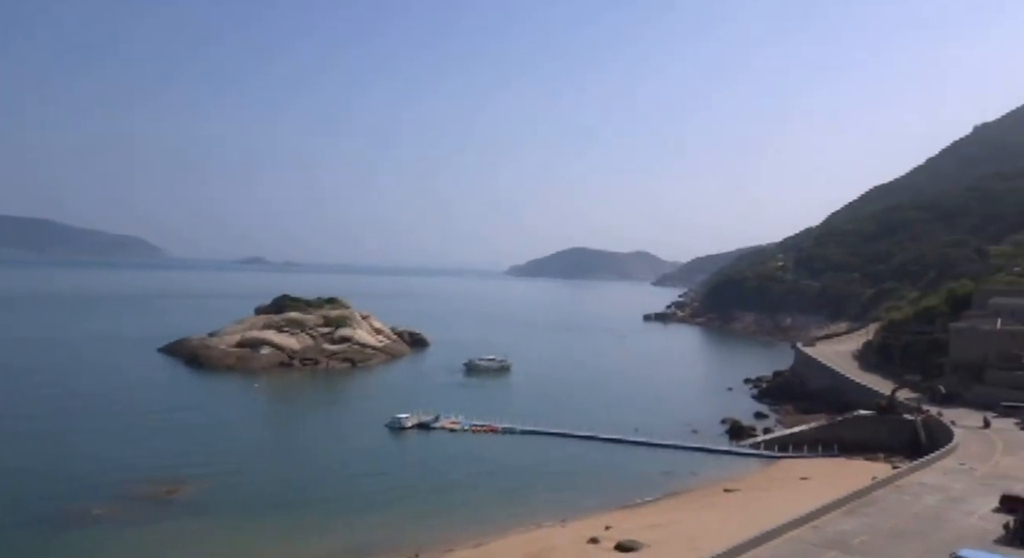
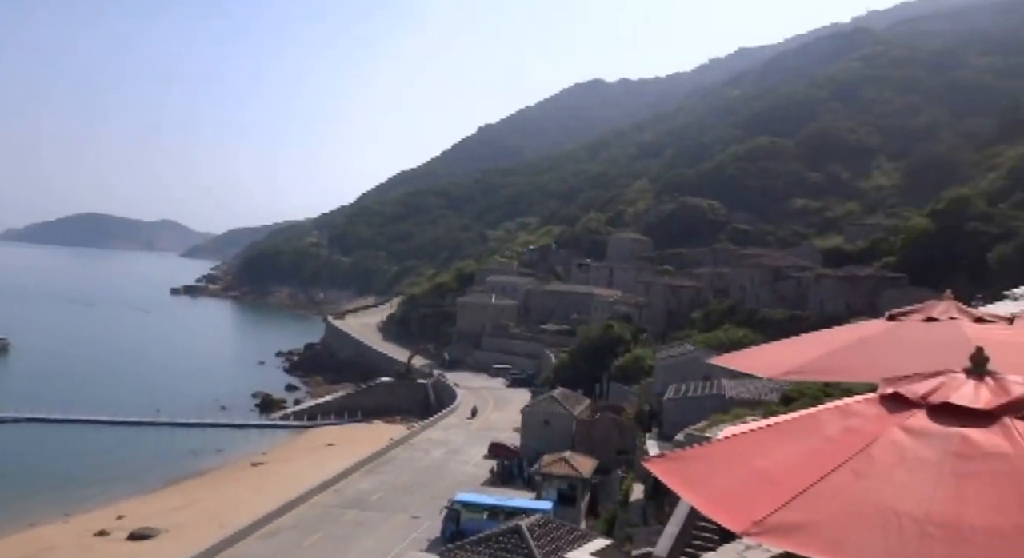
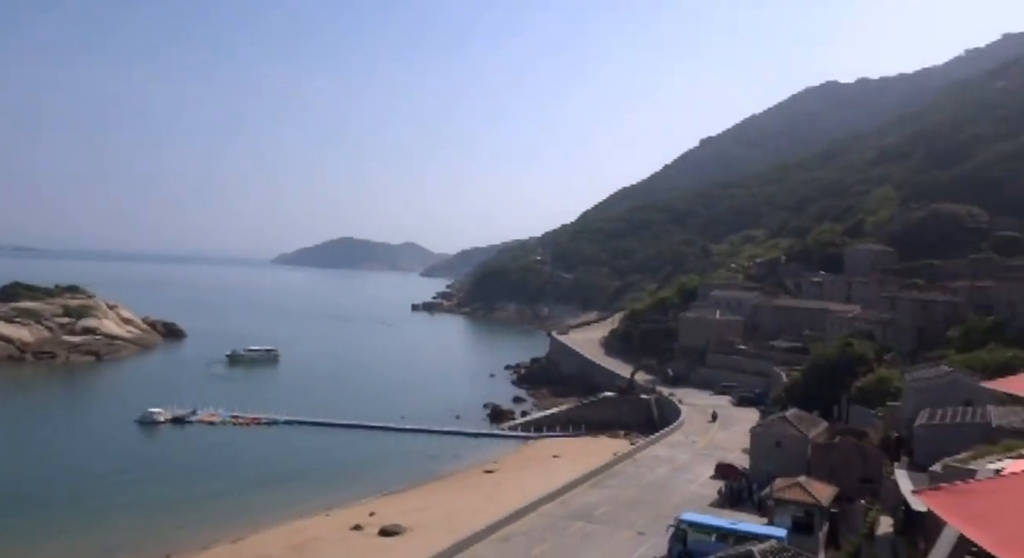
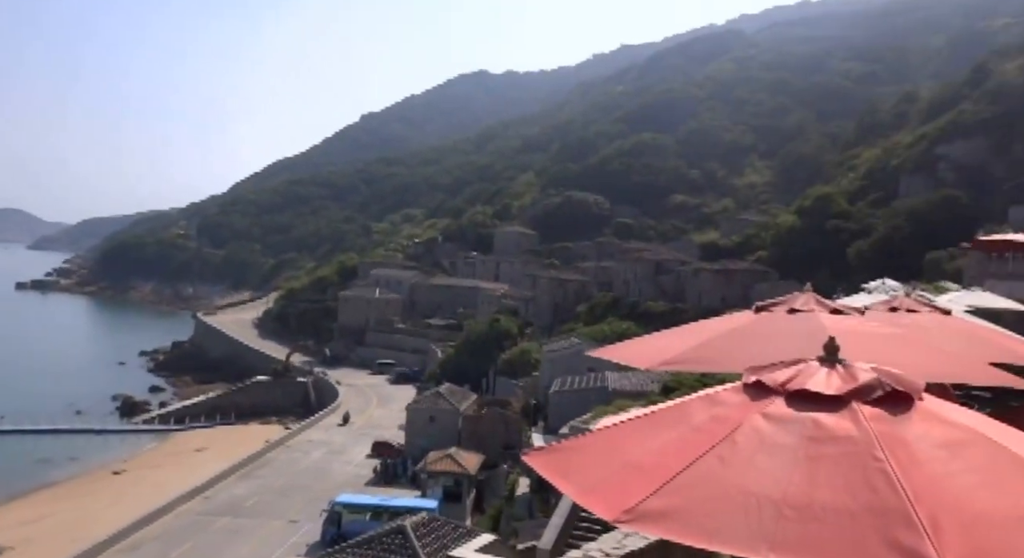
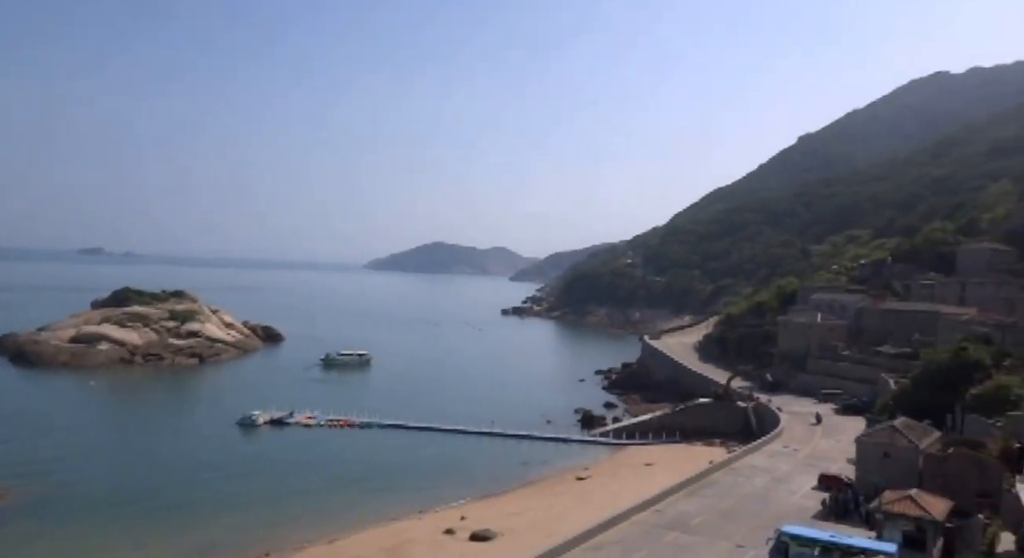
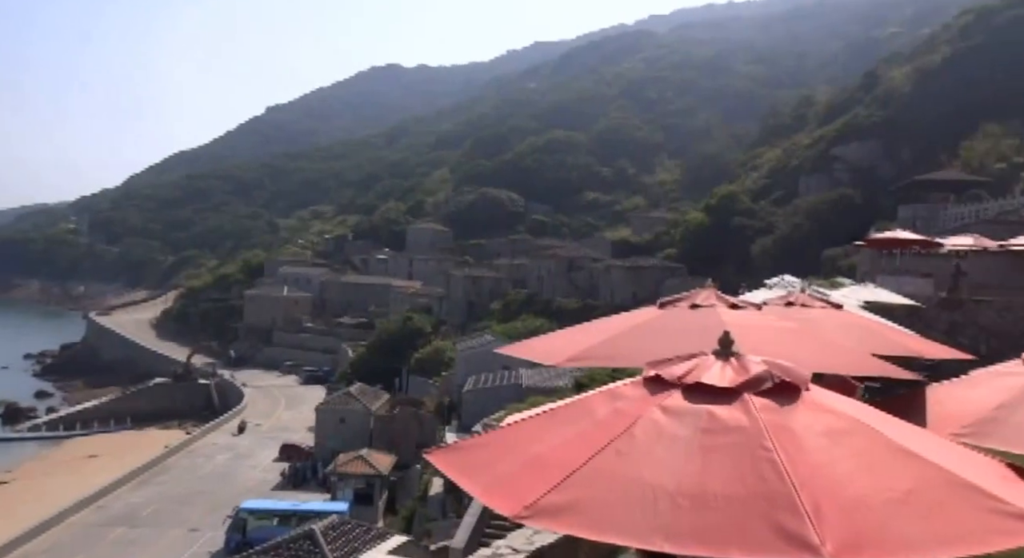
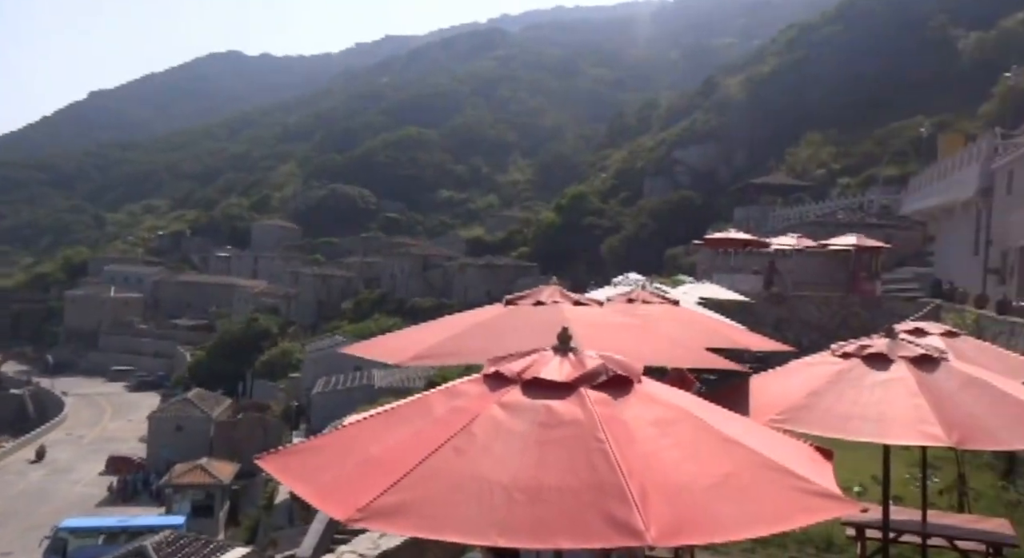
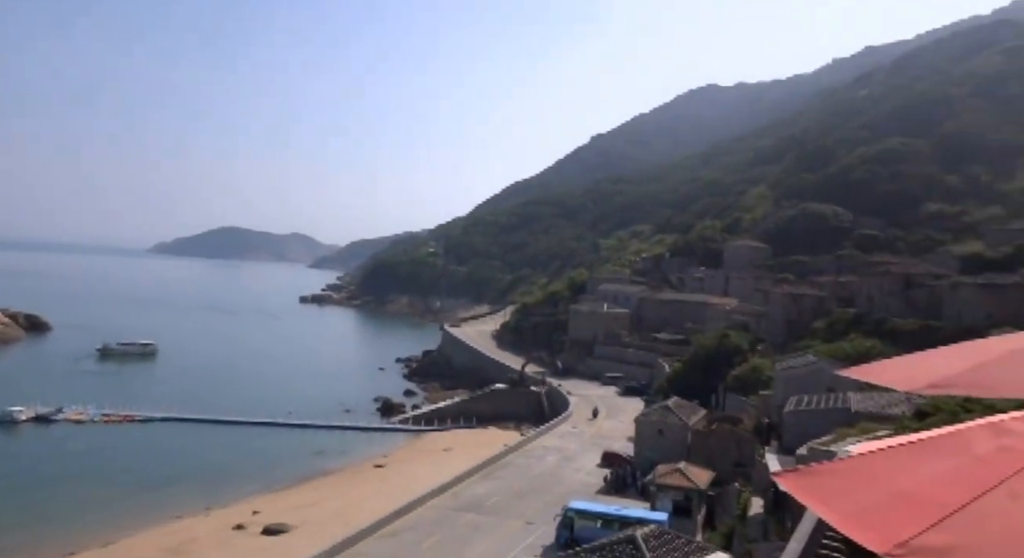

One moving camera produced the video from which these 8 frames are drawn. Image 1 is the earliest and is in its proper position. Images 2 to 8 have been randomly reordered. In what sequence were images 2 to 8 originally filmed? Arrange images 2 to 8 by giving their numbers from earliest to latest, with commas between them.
5, 3, 8, 2, 4, 6, 7
